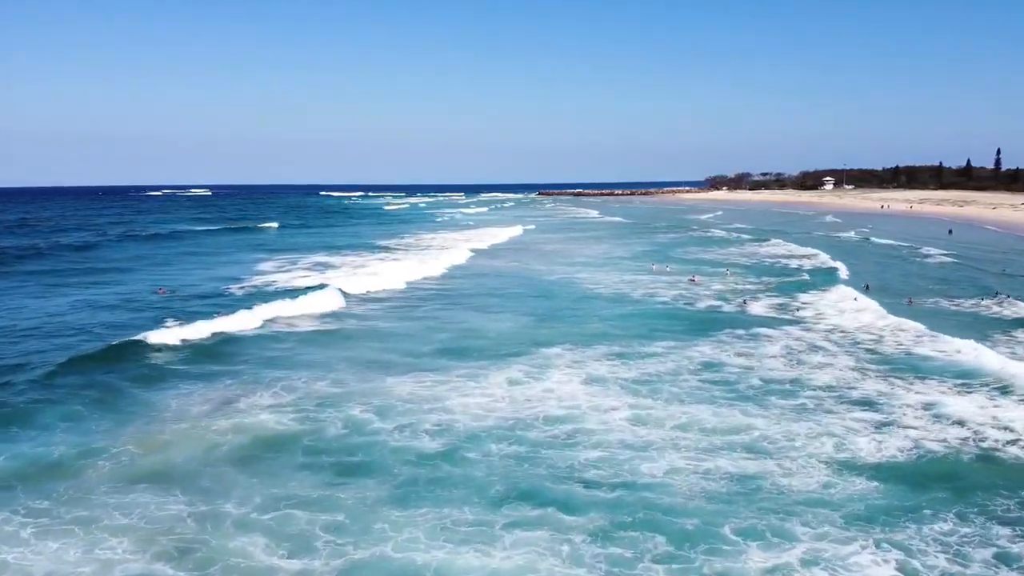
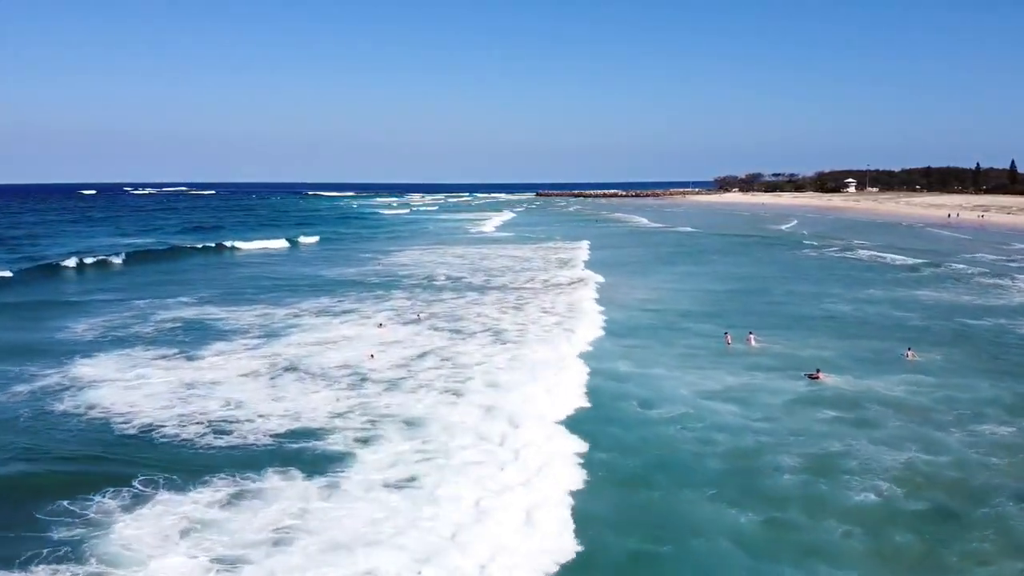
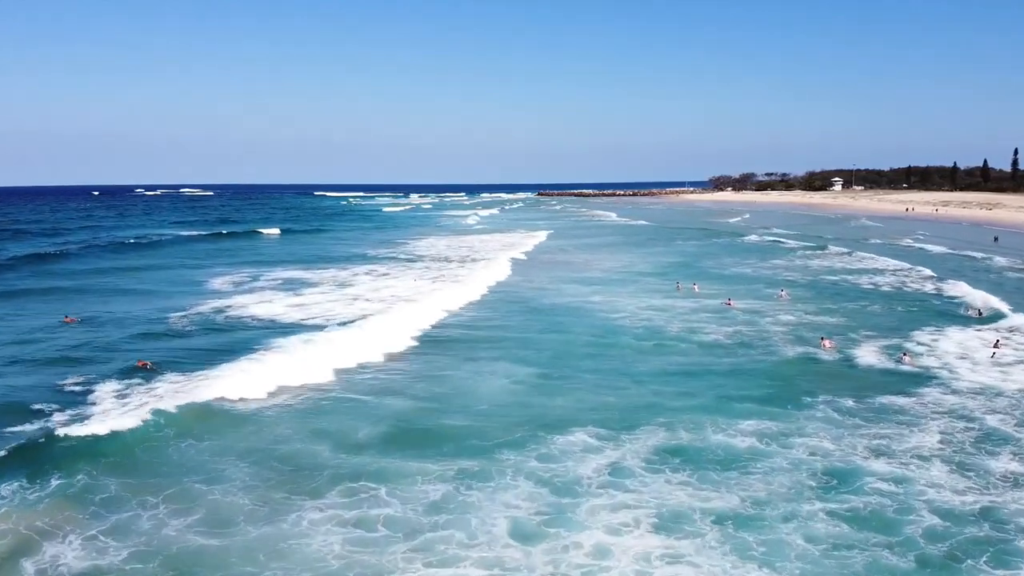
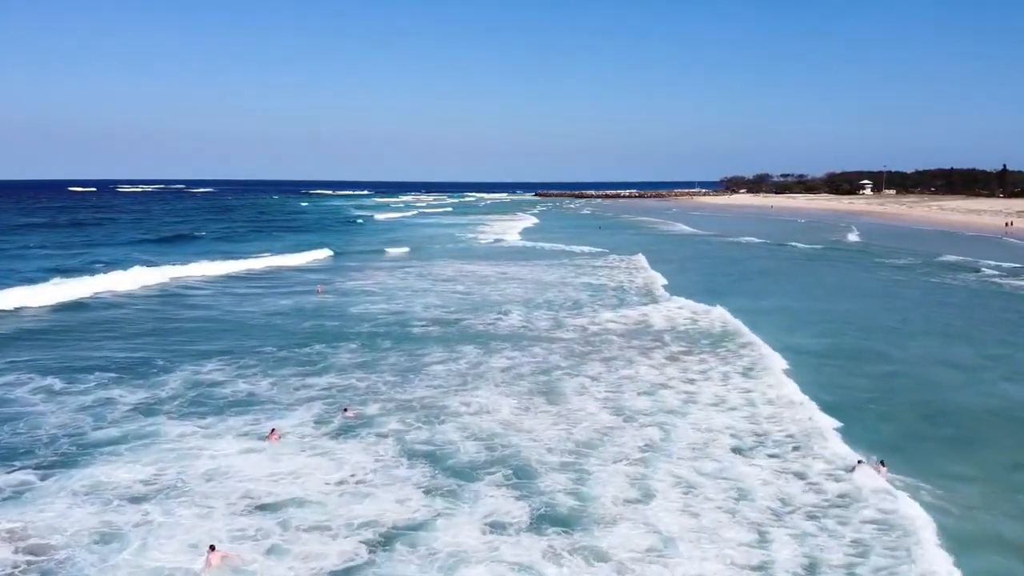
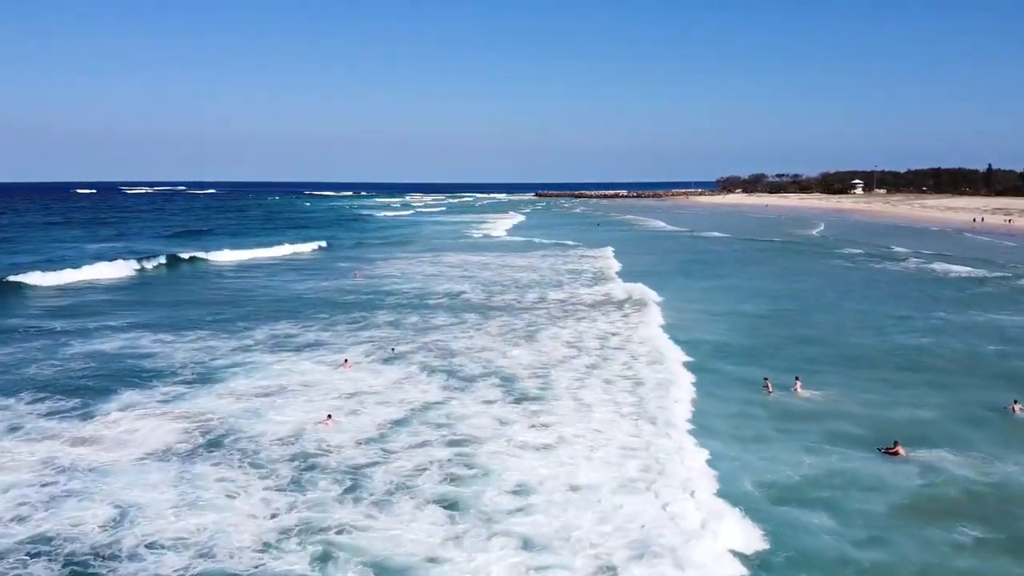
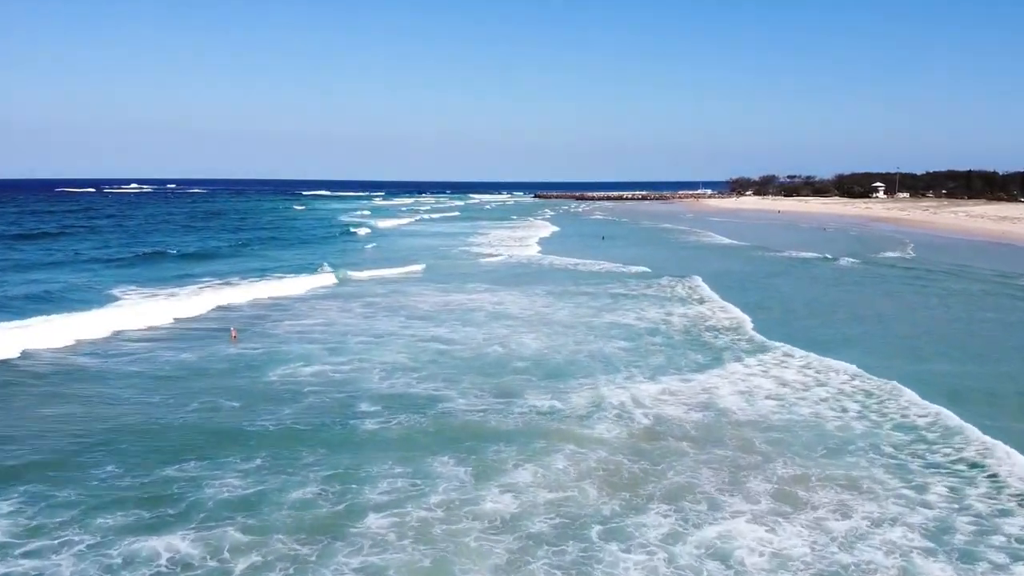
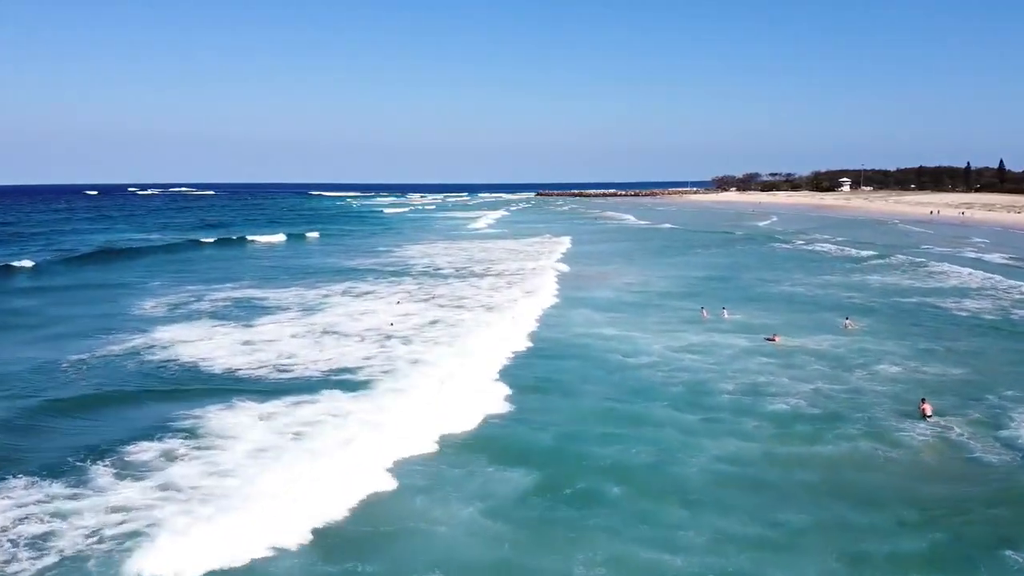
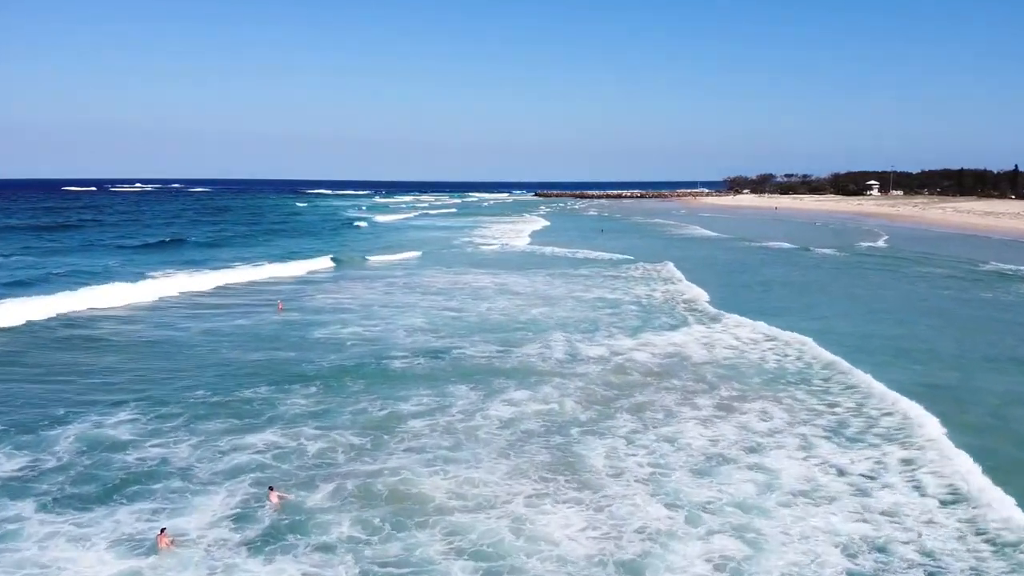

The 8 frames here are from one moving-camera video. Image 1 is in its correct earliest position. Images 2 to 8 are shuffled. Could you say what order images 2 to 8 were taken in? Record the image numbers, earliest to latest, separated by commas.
3, 7, 2, 5, 4, 8, 6
